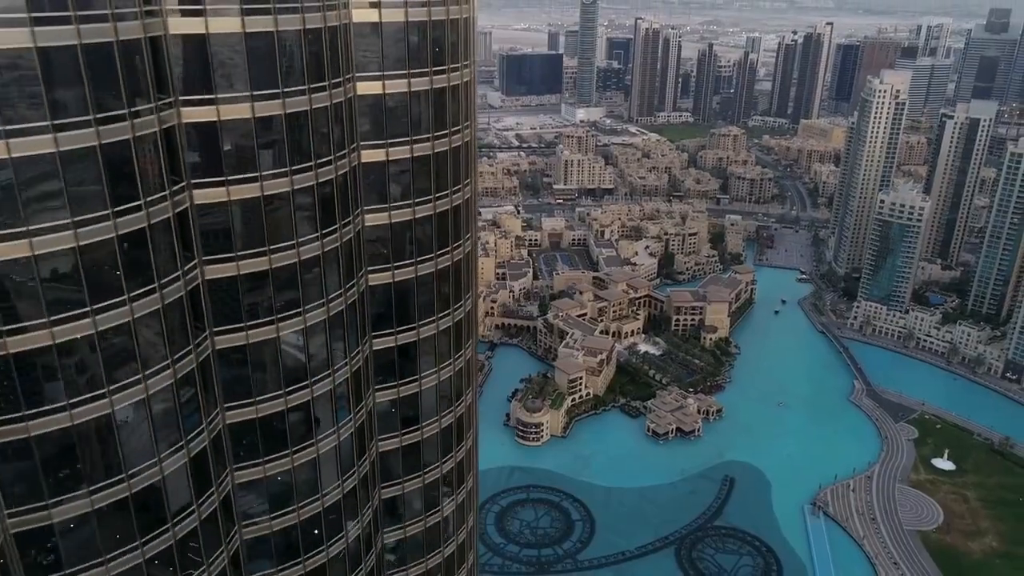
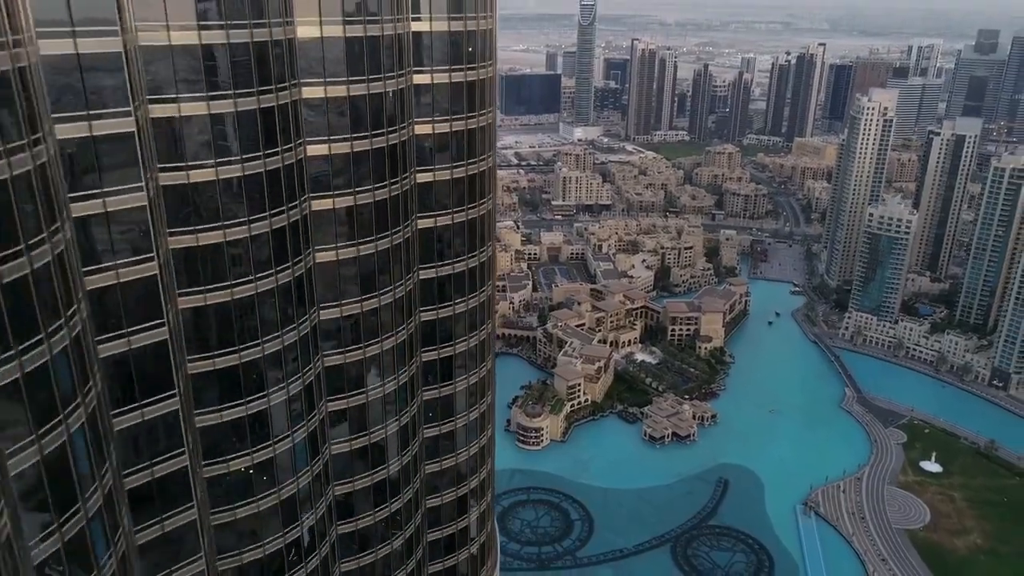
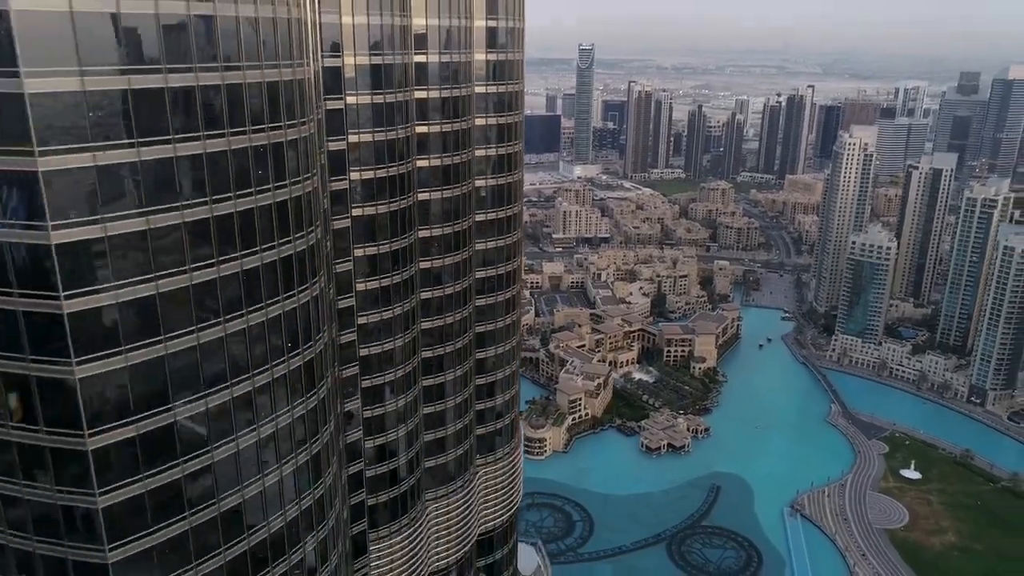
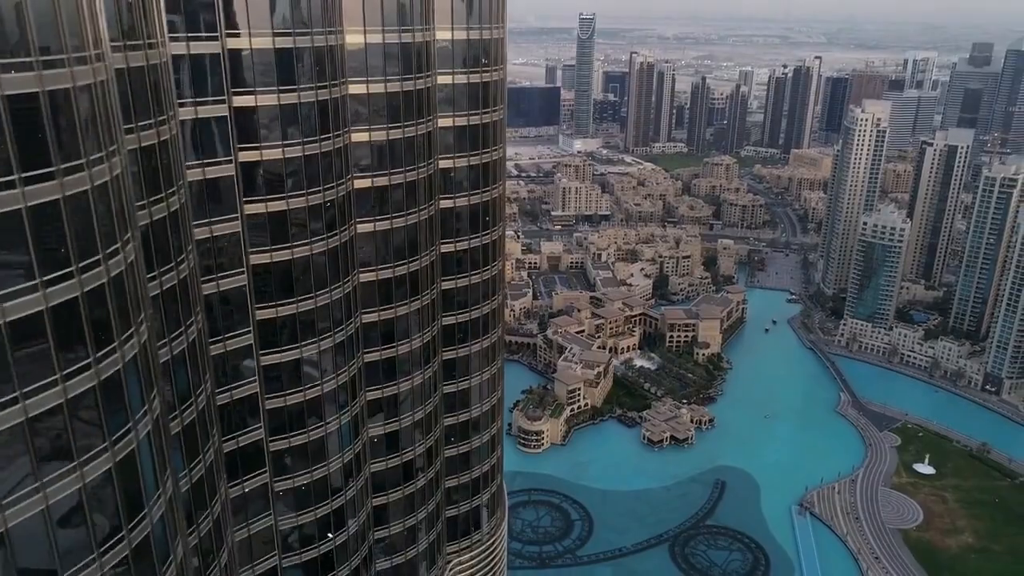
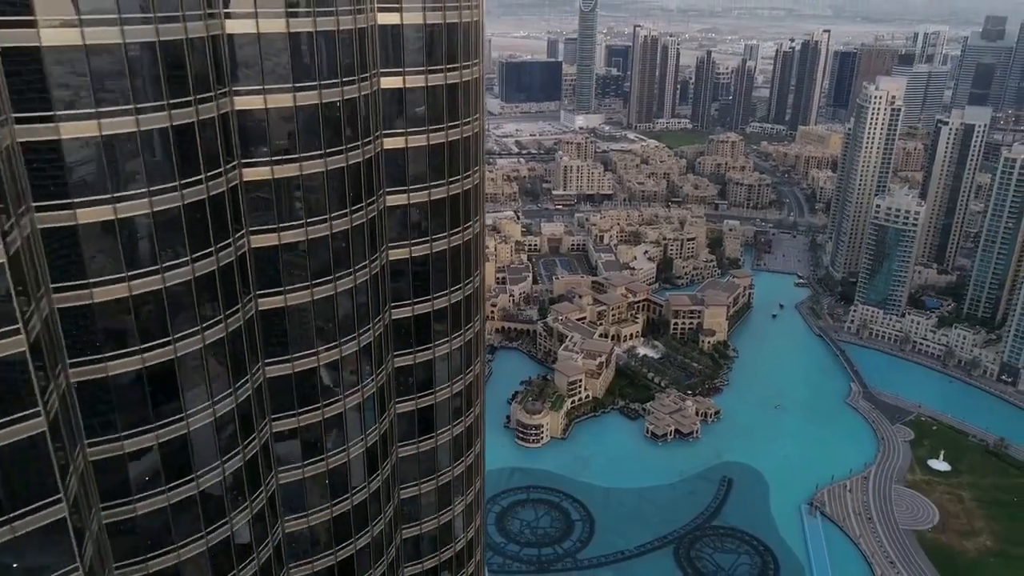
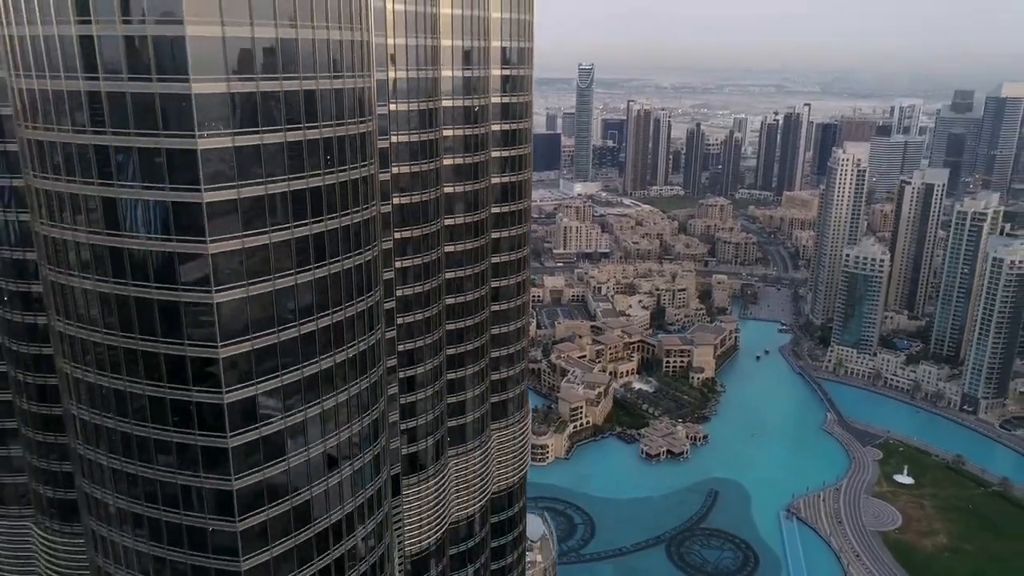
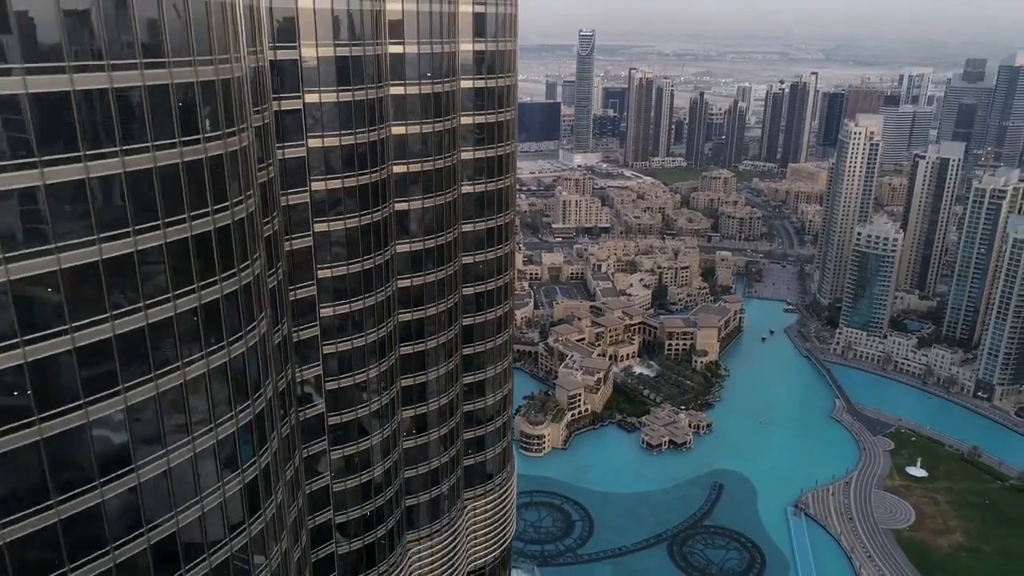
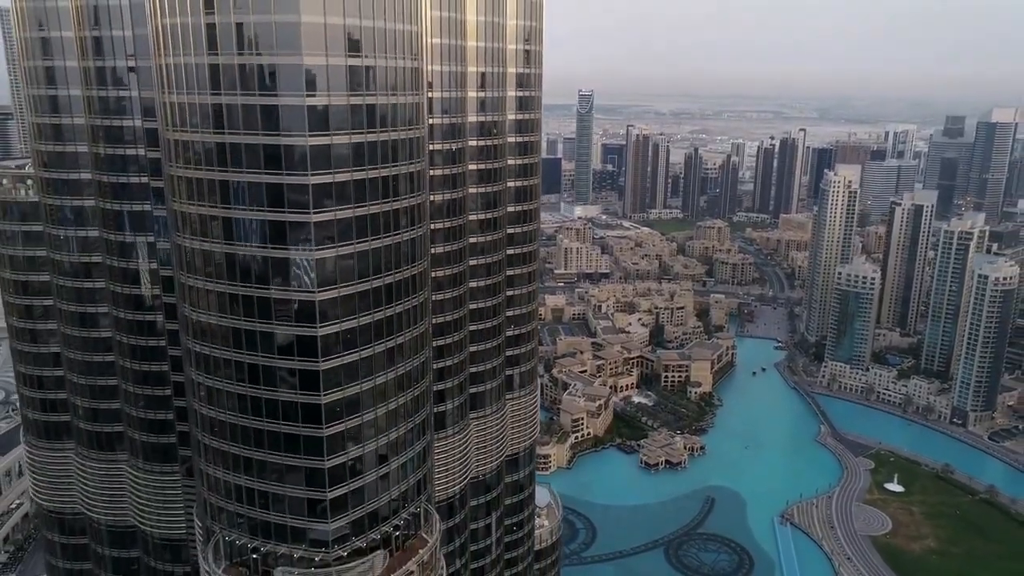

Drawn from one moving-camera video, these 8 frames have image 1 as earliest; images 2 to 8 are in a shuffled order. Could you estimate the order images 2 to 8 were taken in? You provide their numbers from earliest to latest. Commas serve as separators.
5, 2, 4, 7, 3, 6, 8
